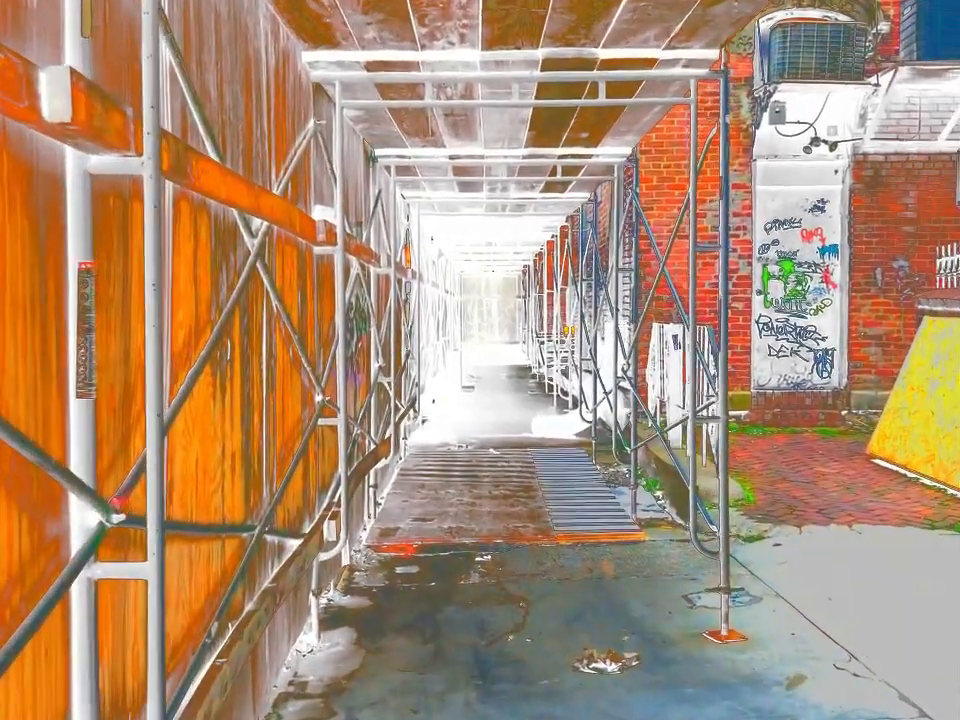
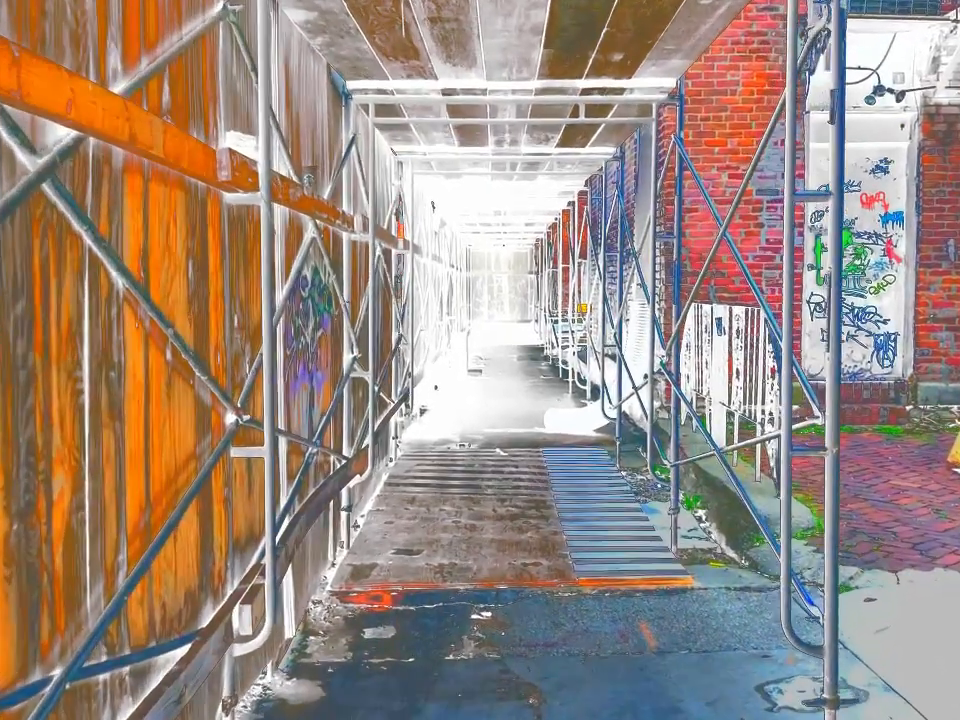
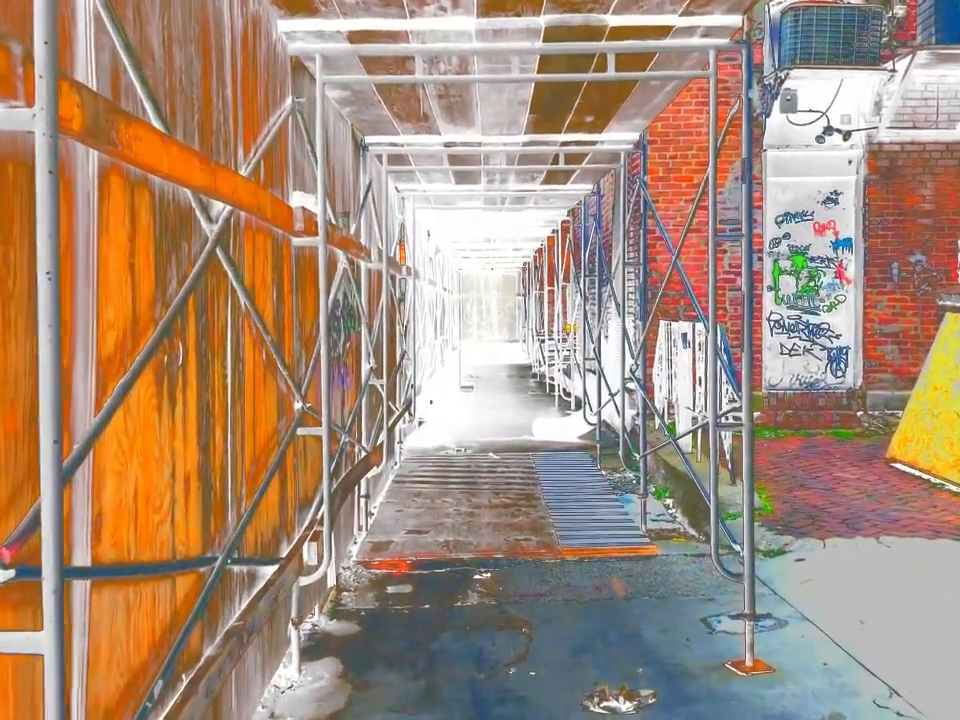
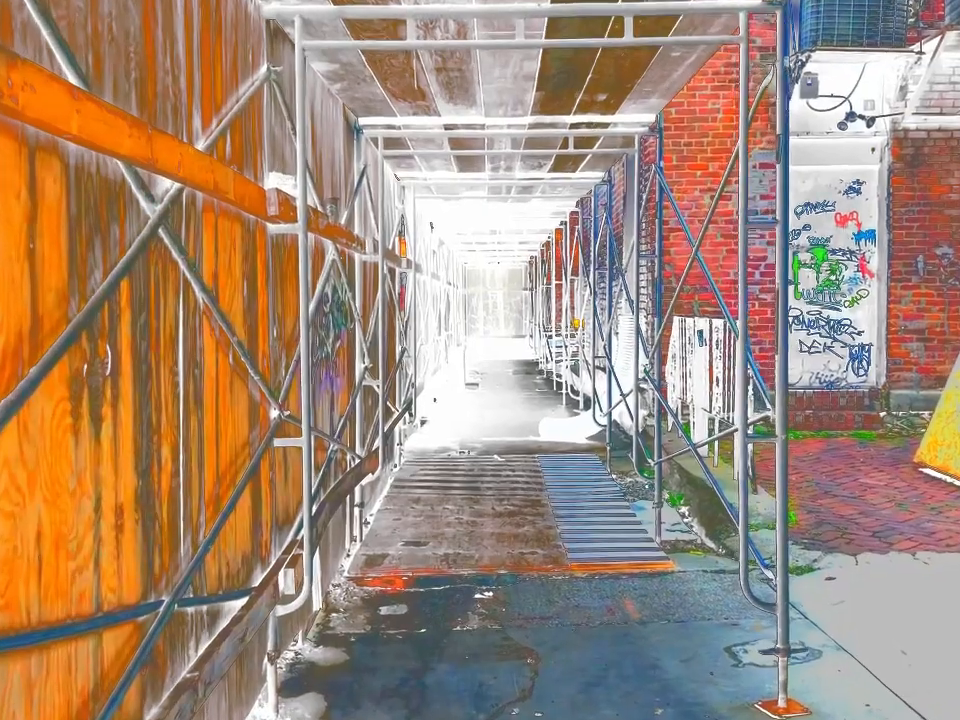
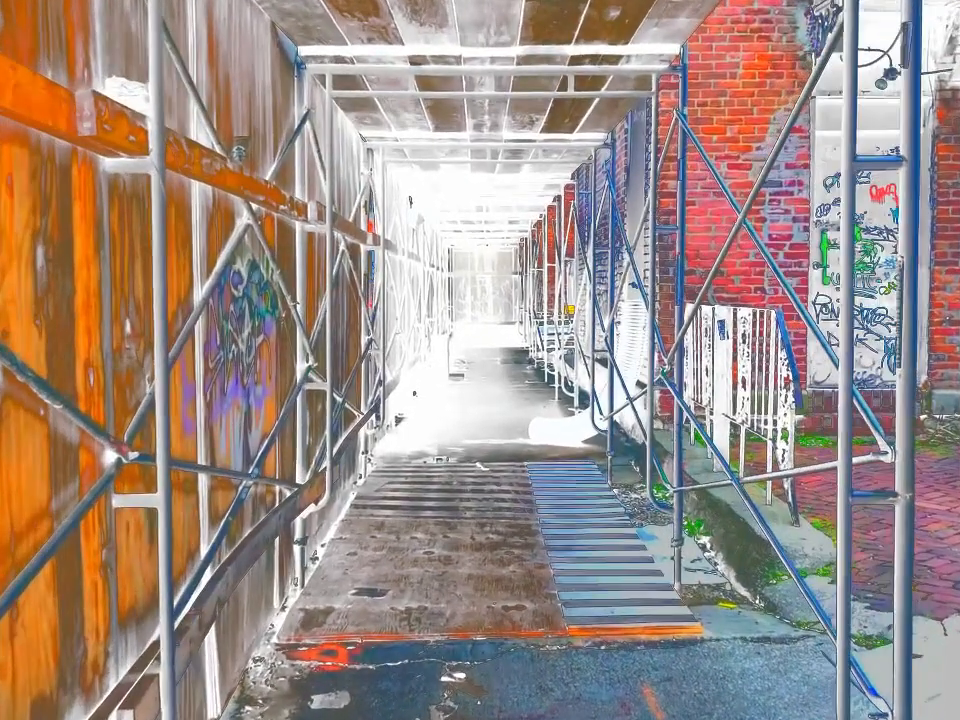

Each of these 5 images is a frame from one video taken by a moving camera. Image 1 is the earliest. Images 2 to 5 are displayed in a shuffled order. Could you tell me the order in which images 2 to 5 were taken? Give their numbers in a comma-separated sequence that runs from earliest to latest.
3, 4, 2, 5
